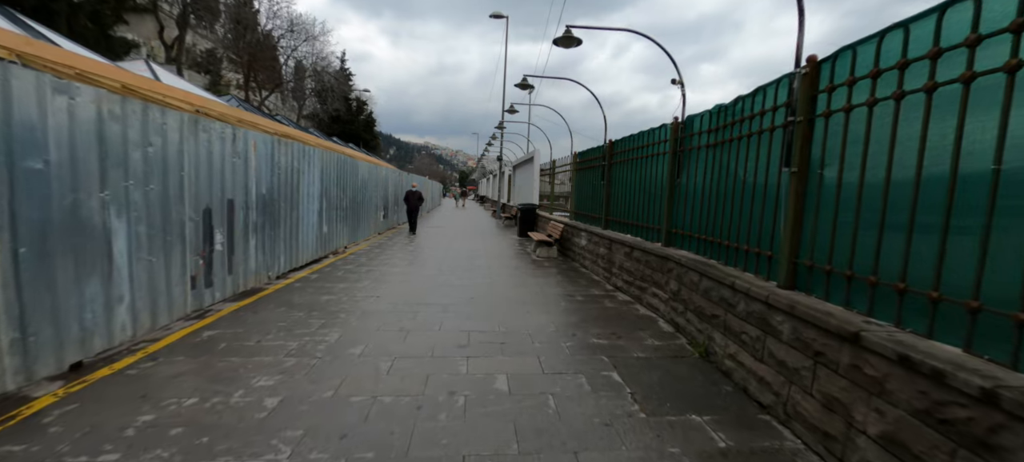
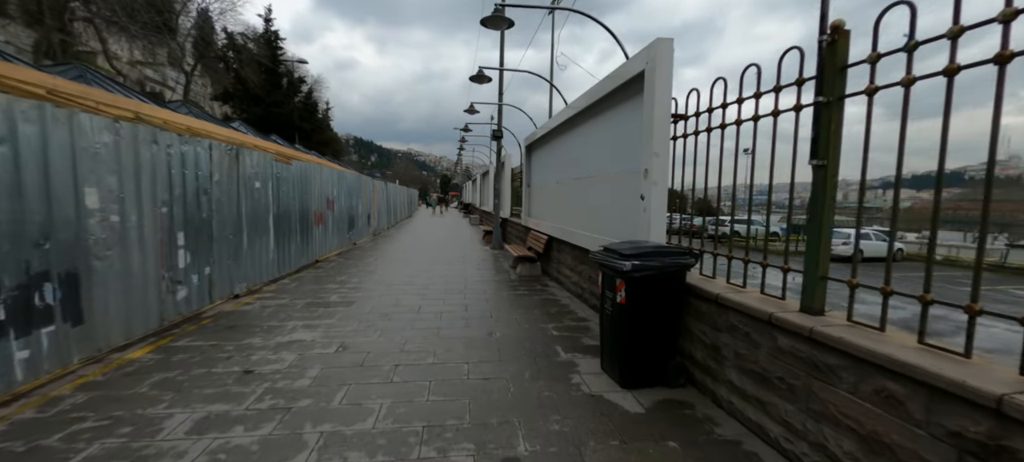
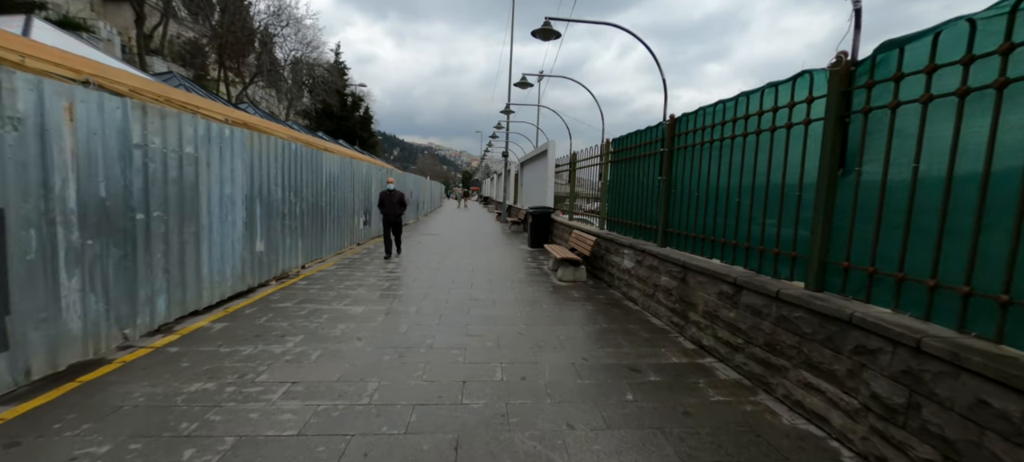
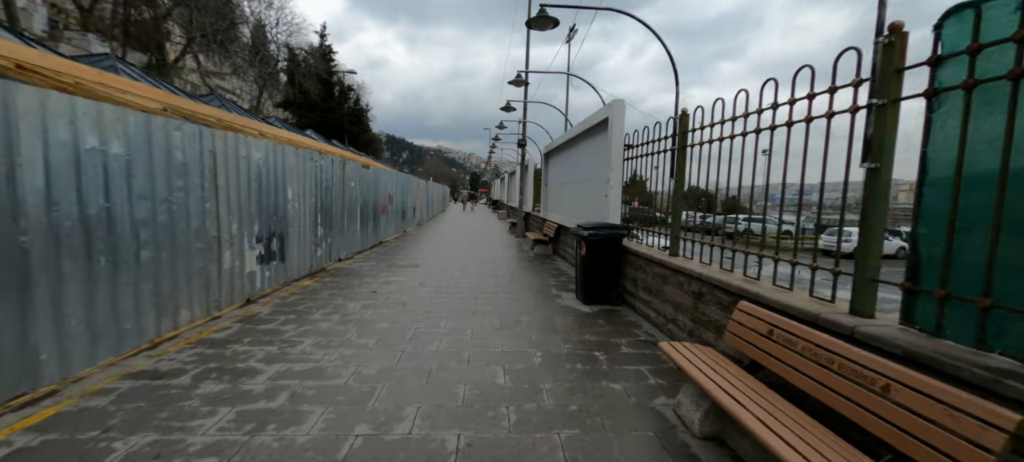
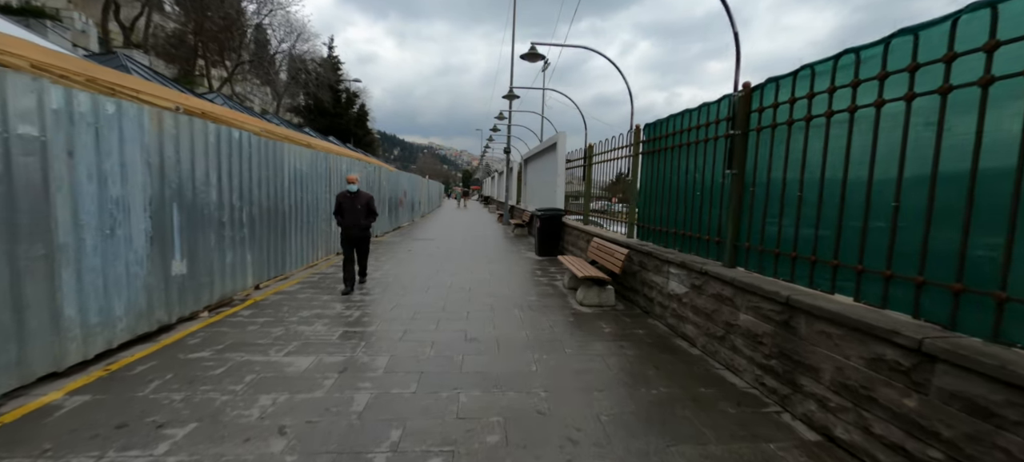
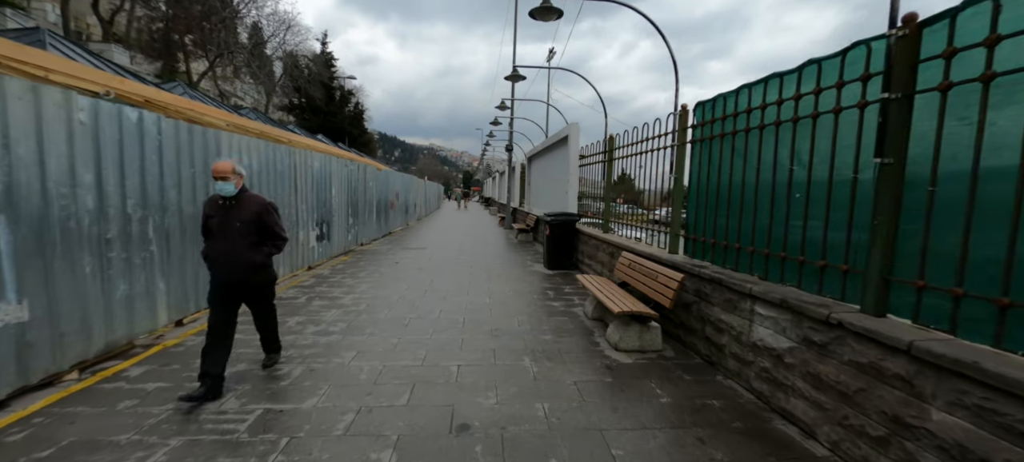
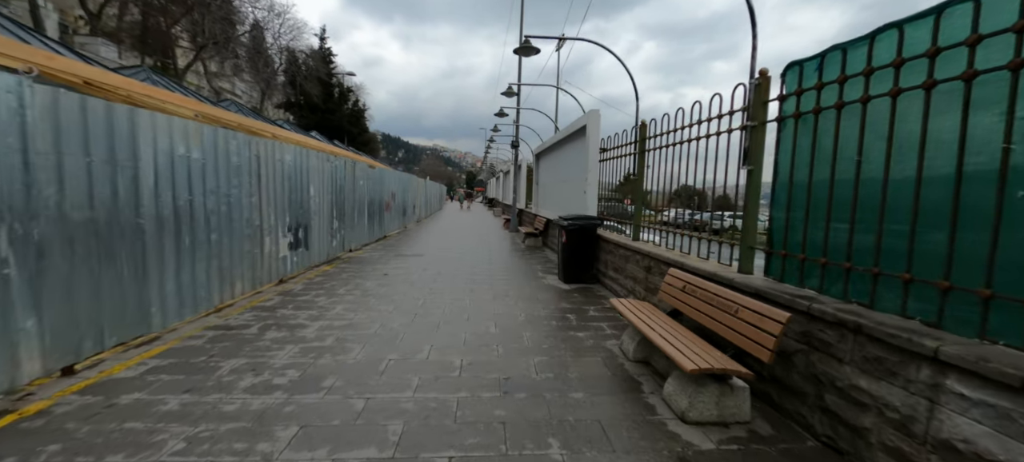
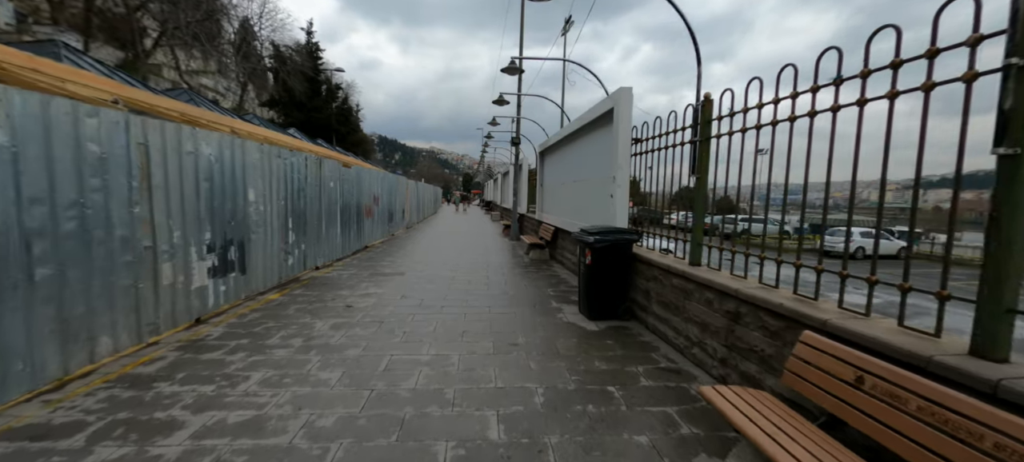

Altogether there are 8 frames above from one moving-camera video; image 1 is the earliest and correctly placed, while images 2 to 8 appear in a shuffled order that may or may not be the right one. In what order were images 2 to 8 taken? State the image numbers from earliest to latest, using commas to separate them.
3, 5, 6, 7, 4, 8, 2
